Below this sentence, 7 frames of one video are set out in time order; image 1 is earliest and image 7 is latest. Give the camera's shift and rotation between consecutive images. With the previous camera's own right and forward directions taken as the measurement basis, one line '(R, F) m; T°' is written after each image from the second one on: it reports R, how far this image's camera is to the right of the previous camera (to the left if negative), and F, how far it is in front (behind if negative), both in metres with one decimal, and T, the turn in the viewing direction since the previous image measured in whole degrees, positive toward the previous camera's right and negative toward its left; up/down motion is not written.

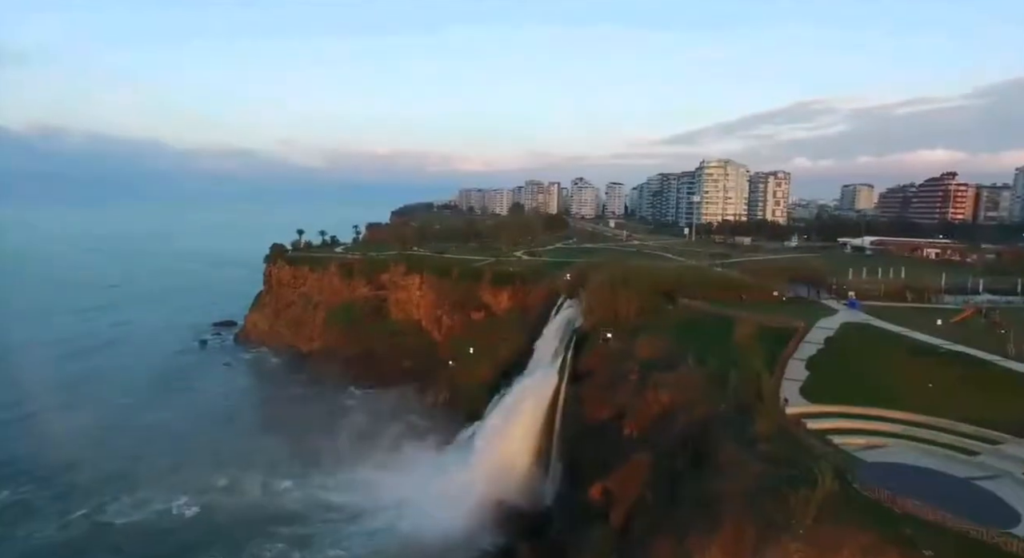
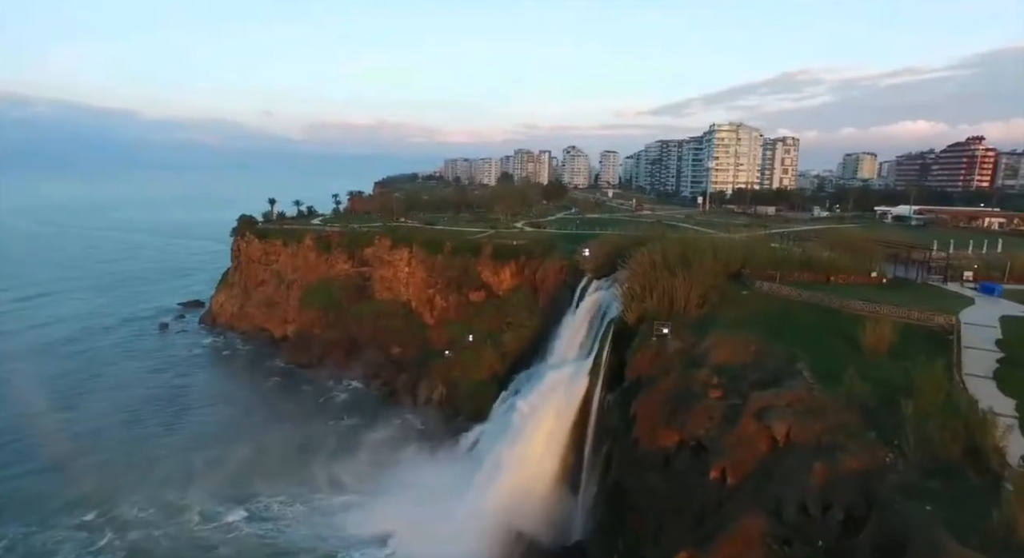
(-1.3, +6.5) m; +1°
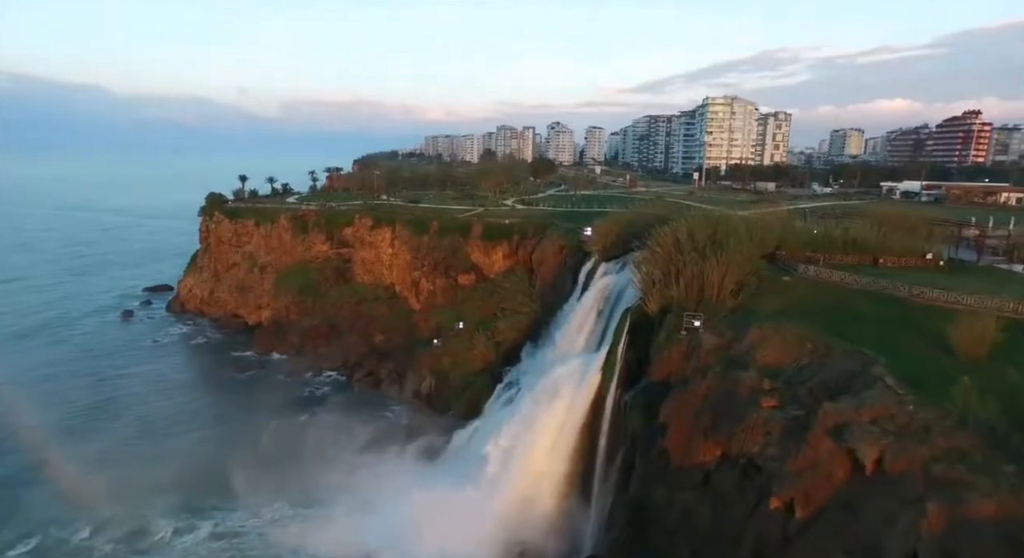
(-0.7, +3.0) m; +2°
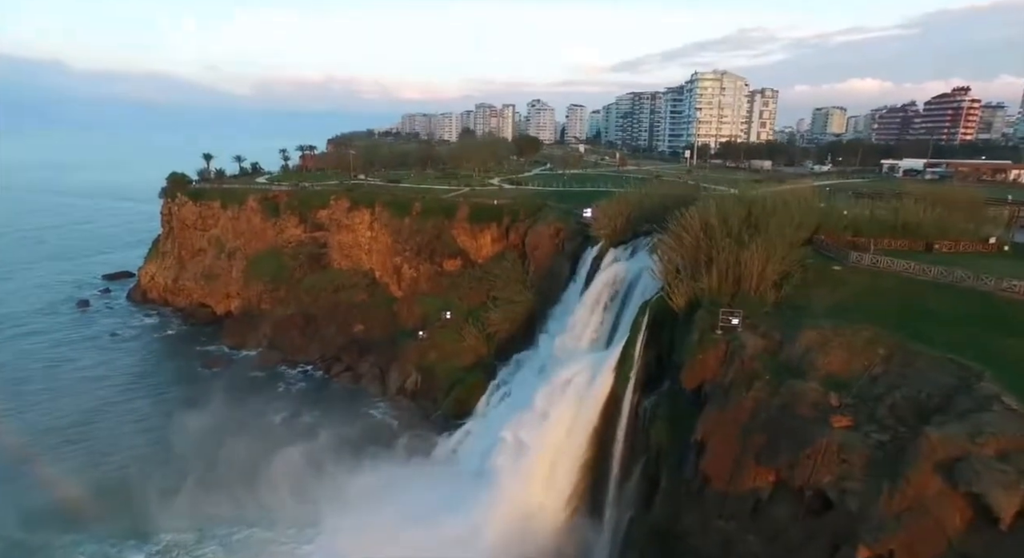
(-0.7, +2.7) m; +2°
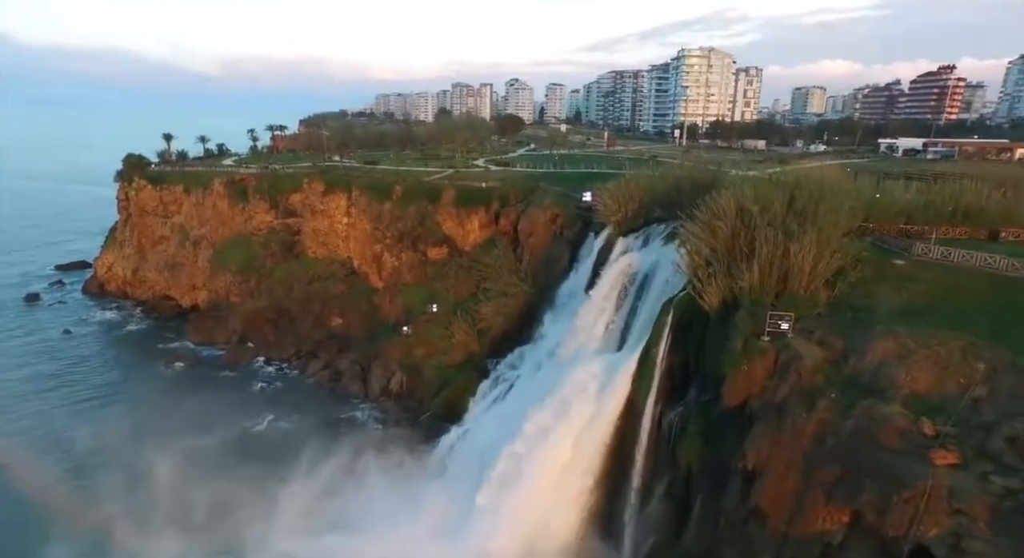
(-0.7, +2.4) m; +2°
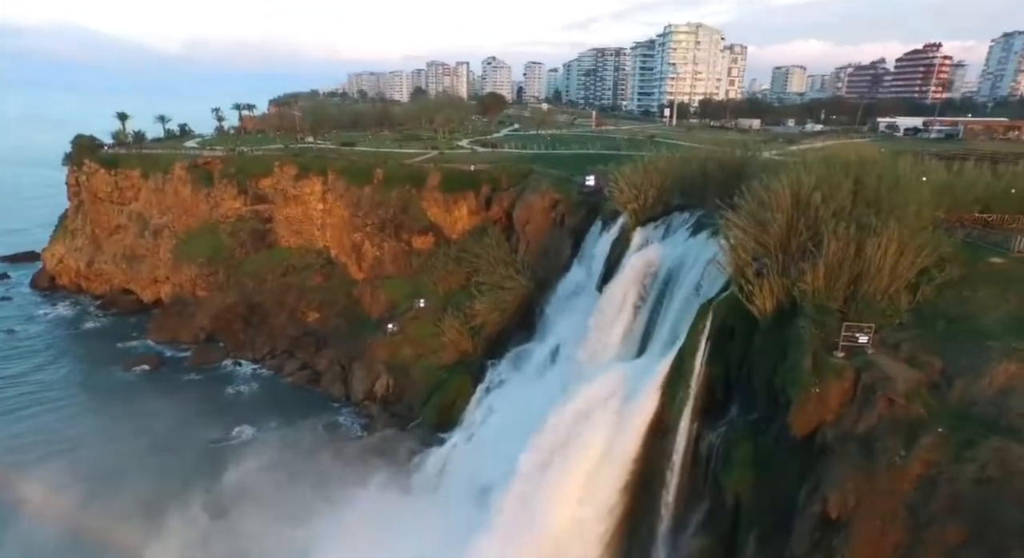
(-0.8, +2.4) m; +2°
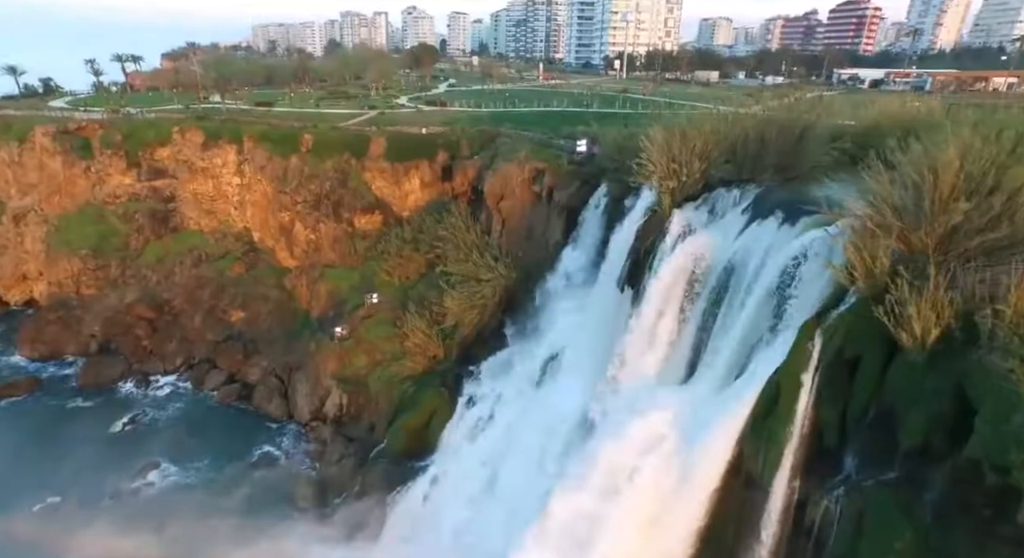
(-1.8, +4.5) m; +7°
